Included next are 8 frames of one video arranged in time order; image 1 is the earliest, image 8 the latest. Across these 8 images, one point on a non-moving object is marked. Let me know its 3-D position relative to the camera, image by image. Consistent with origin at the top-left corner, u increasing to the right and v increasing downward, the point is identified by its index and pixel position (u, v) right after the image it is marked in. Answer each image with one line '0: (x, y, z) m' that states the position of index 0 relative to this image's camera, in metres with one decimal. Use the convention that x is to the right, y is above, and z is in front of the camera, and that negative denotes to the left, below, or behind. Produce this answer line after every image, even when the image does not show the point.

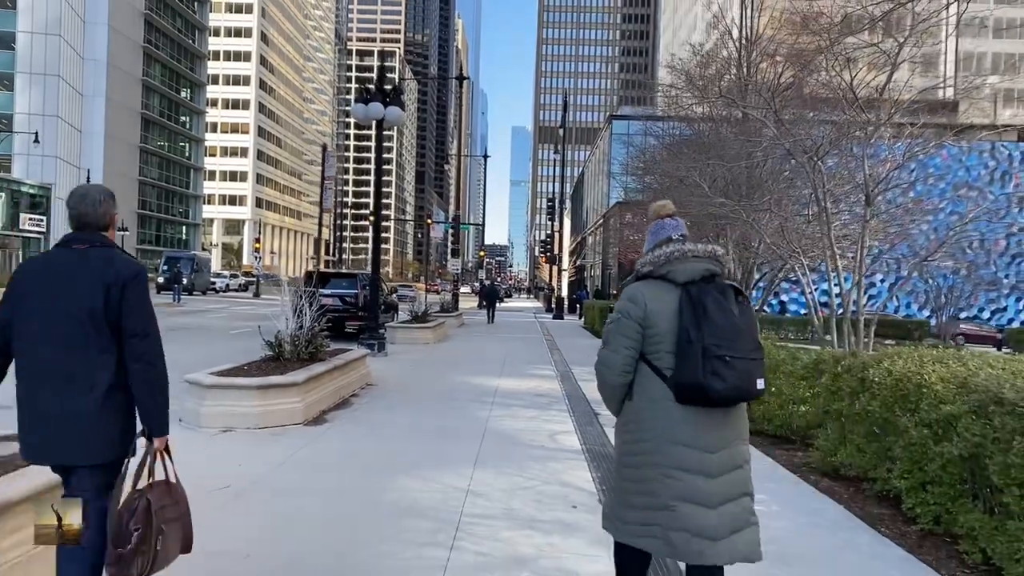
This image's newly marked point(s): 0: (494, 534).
0: (-0.1, -1.3, +4.6) m
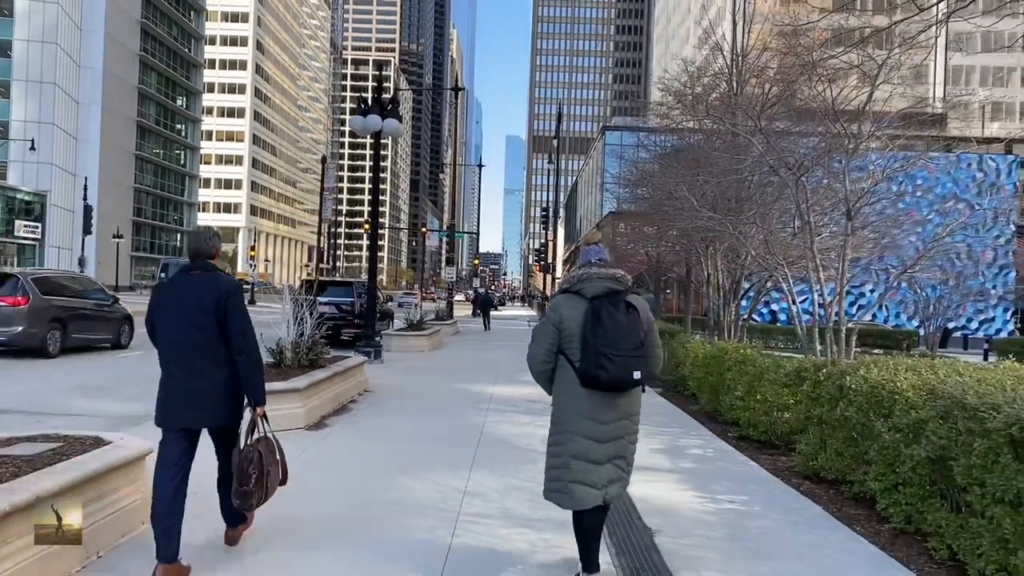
0: (-0.1, -1.3, +4.8) m
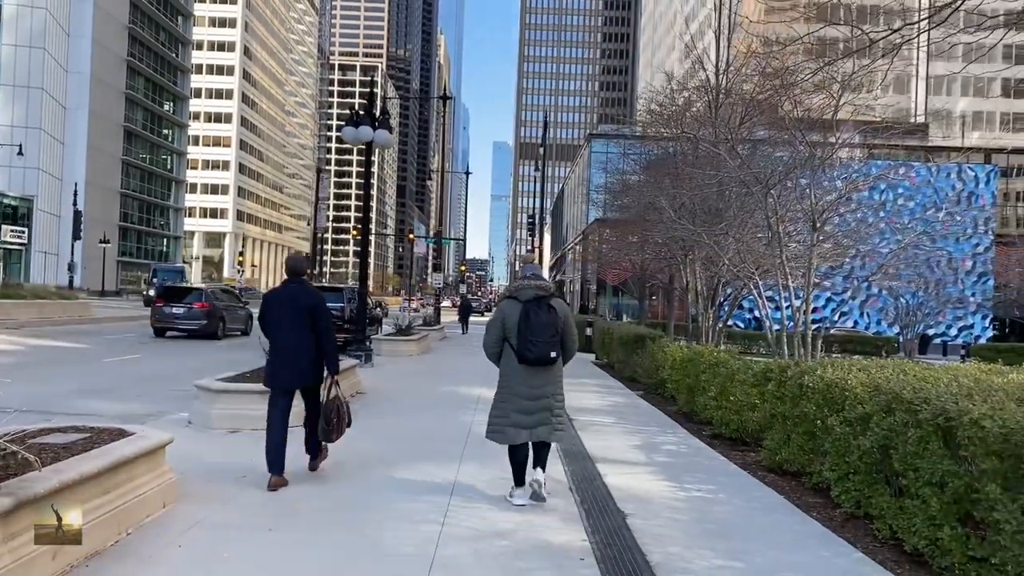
0: (-0.2, -1.4, +5.3) m
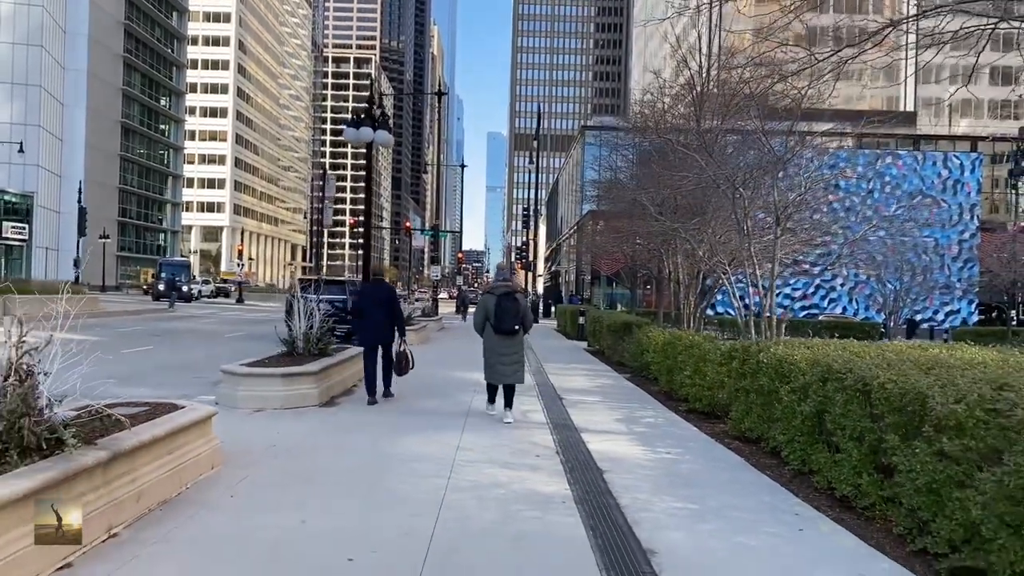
0: (-0.2, -1.3, +6.2) m
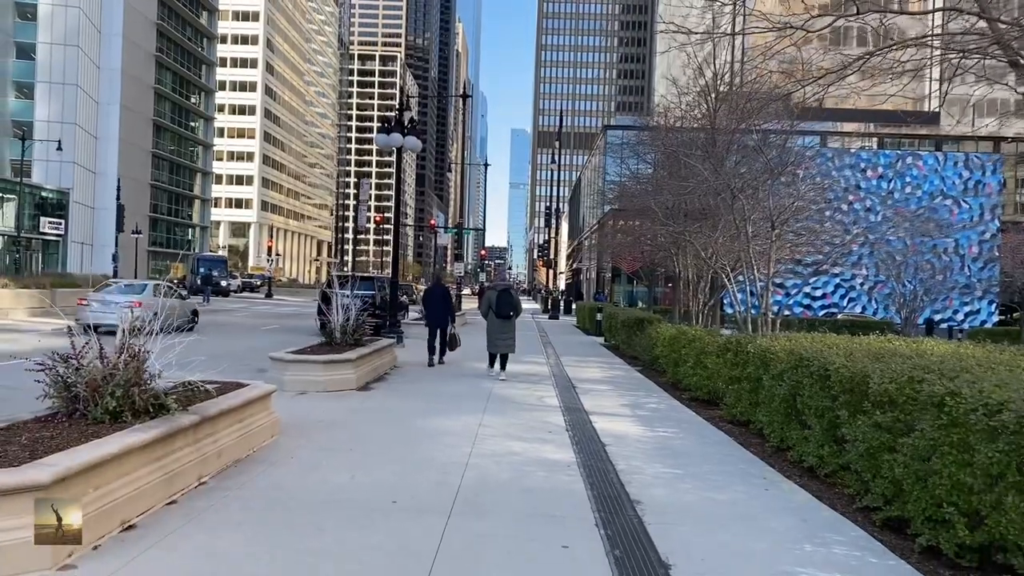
0: (-0.1, -1.3, +7.3) m
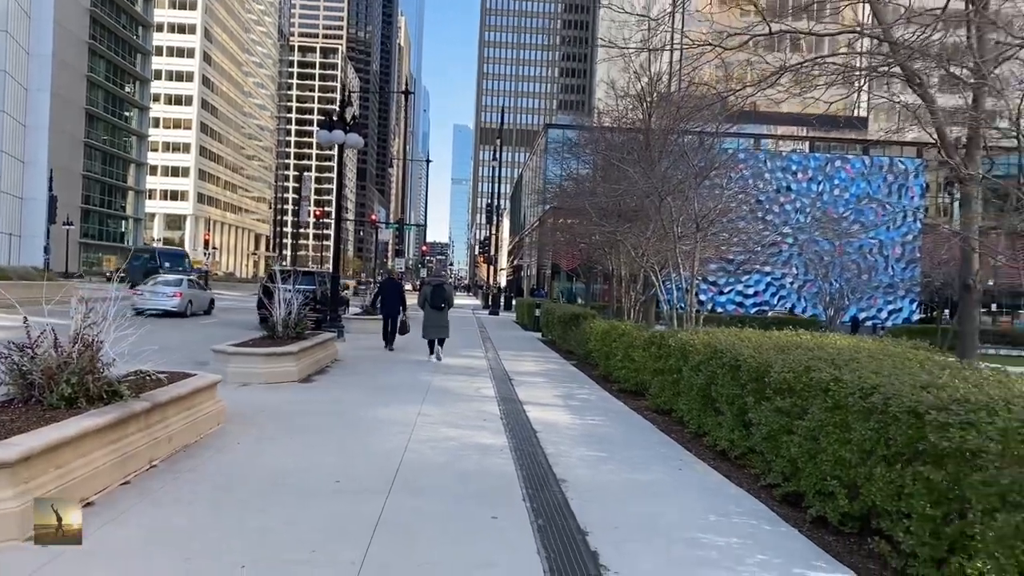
0: (-0.7, -1.3, +7.7) m
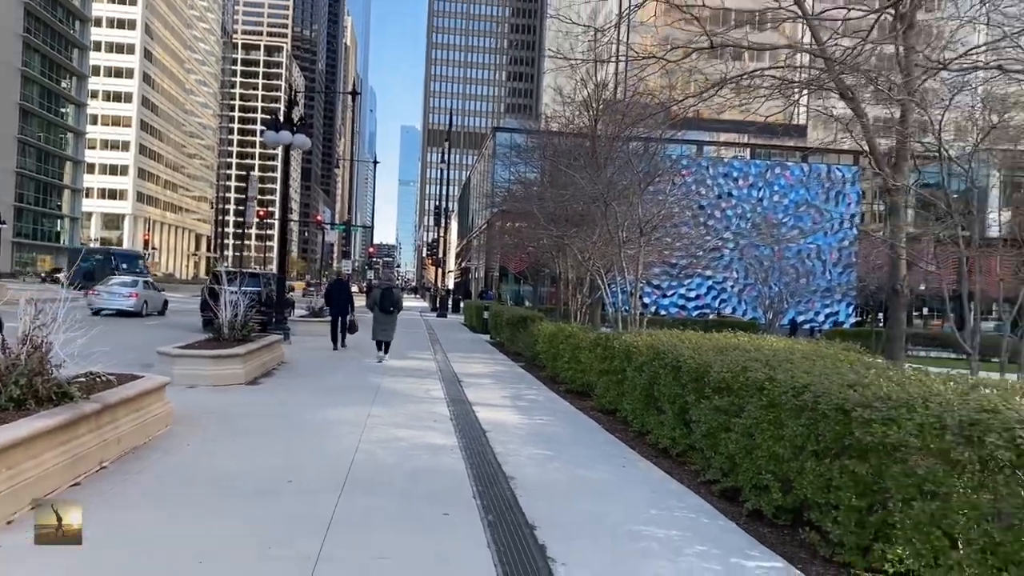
0: (-1.1, -1.3, +7.8) m
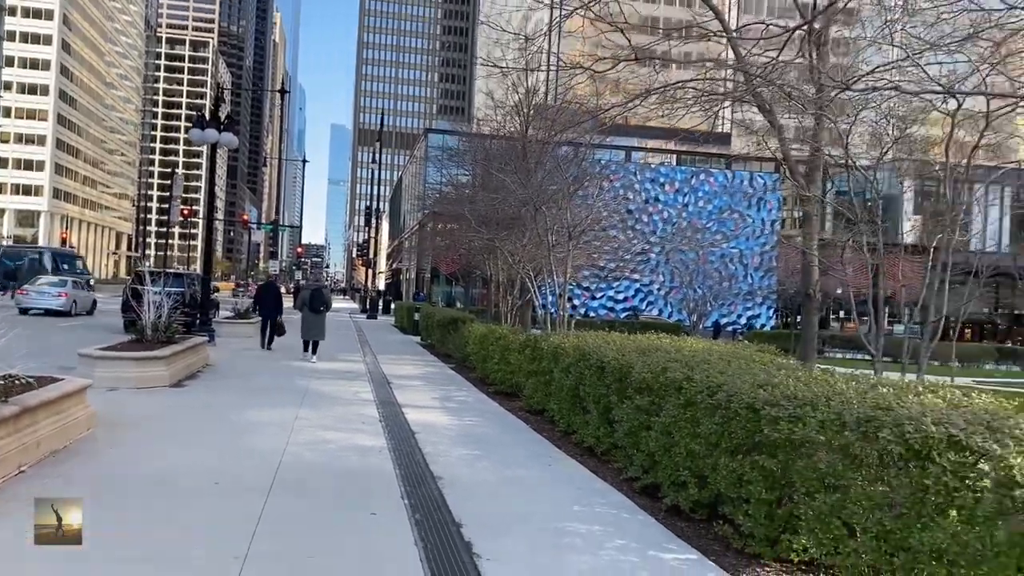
0: (-1.8, -1.3, +7.8) m
